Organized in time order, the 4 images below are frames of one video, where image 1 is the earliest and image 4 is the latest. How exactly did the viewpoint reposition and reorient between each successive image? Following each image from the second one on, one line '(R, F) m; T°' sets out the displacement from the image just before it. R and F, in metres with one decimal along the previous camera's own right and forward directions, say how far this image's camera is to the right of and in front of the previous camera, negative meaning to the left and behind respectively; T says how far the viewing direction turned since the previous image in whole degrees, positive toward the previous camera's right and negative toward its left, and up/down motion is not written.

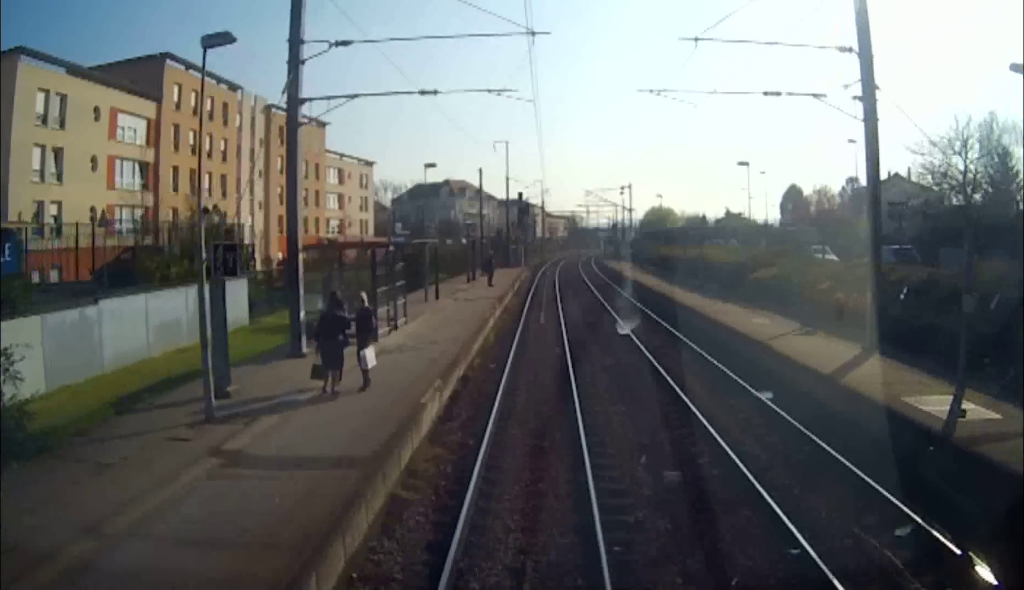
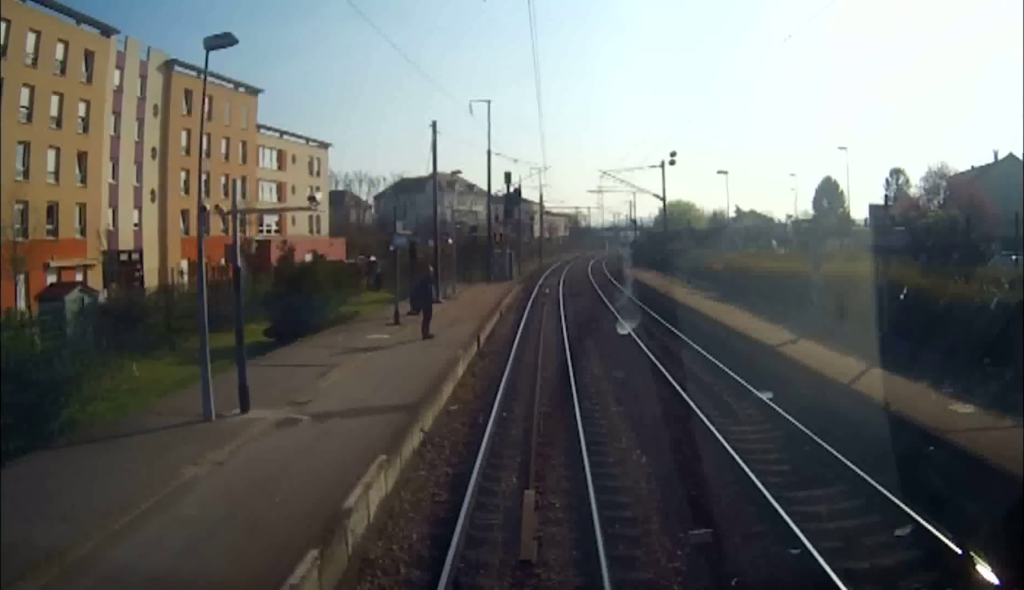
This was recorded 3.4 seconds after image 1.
(+0.2, +4.7) m; 0°
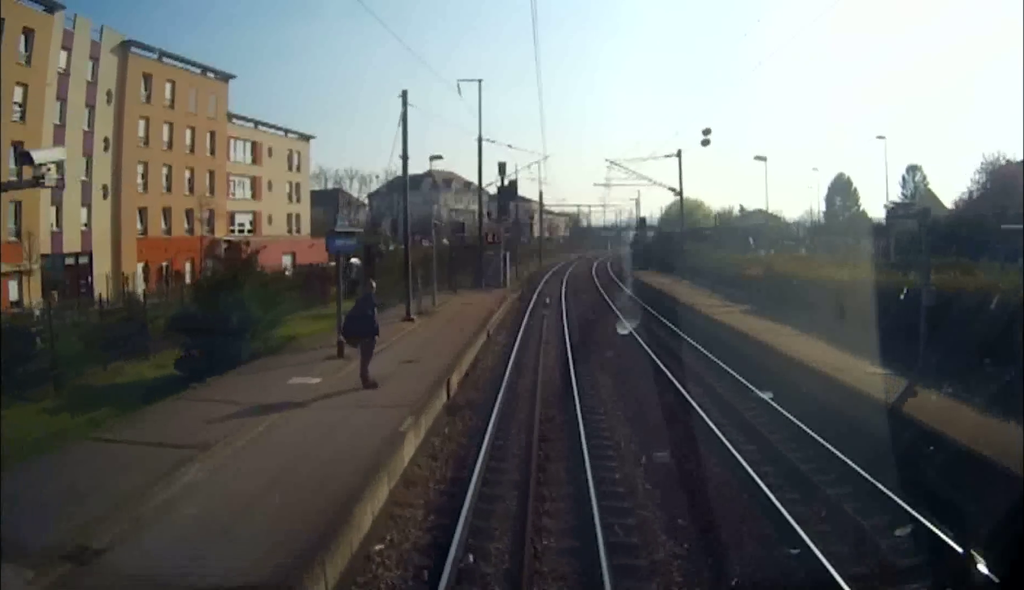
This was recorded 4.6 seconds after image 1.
(+0.1, +1.4) m; 0°
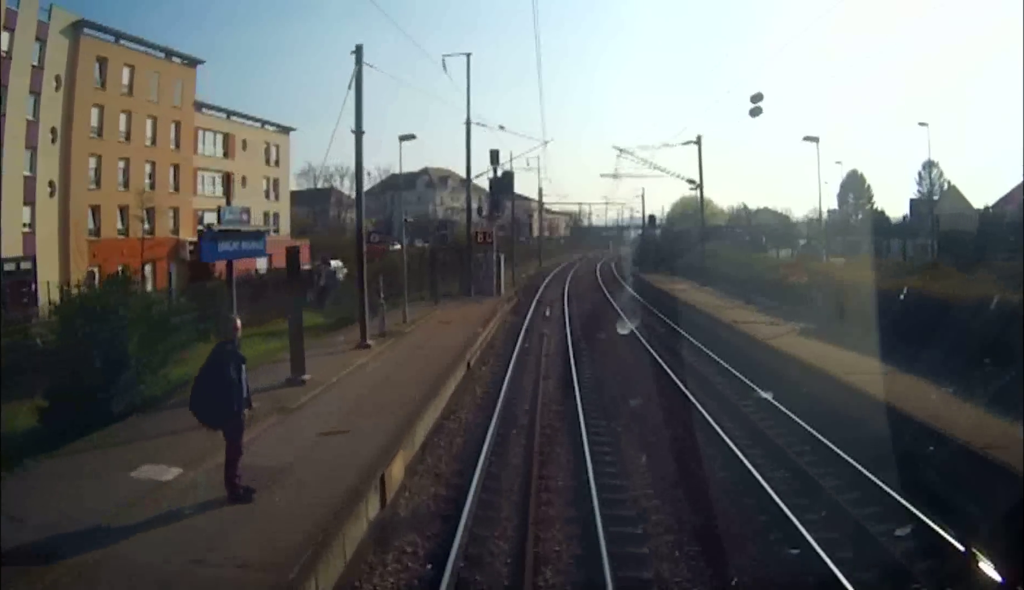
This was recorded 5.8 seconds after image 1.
(0.0, +1.2) m; 0°
